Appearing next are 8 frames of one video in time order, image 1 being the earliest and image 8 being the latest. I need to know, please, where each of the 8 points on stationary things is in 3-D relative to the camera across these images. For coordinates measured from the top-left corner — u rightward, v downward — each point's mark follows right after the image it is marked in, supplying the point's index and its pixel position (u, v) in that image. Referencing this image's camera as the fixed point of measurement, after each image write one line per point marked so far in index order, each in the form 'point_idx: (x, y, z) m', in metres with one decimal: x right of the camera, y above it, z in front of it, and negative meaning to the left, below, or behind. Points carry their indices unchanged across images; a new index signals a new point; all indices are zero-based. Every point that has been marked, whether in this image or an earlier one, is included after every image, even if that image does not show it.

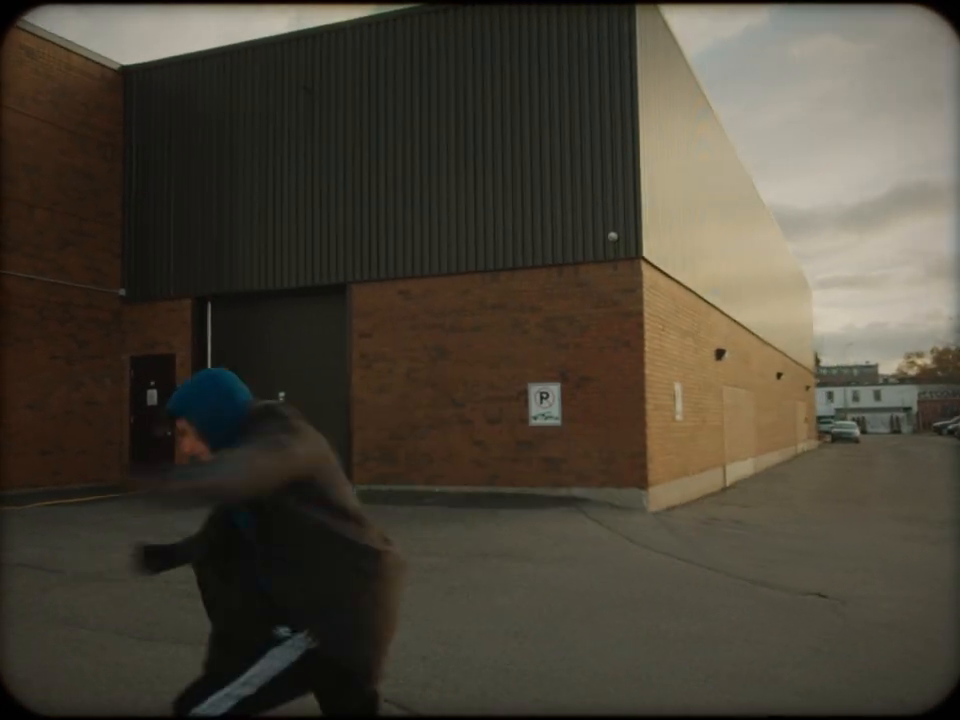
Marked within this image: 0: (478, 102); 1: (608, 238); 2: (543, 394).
0: (0.0, +4.3, +14.7) m
1: (+2.1, +1.9, +13.8) m
2: (+1.1, -0.5, +14.0) m
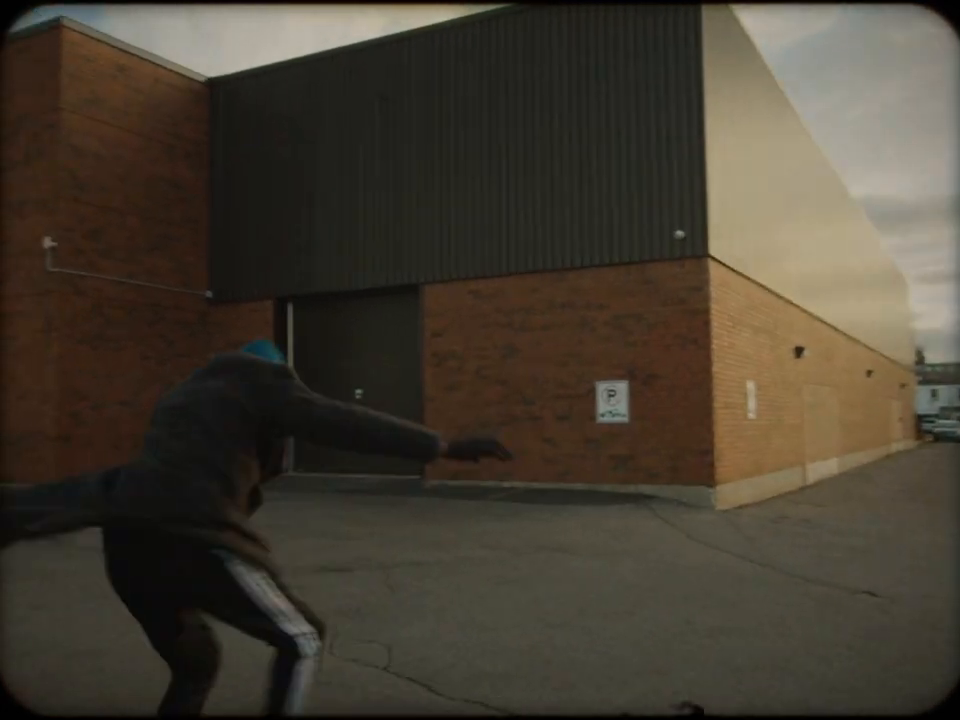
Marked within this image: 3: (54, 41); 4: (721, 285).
0: (+1.1, +4.3, +14.8) m
1: (+3.1, +1.9, +13.7) m
2: (+2.2, -0.5, +14.0) m
3: (-7.2, +5.4, +14.6) m
4: (+4.0, +1.2, +14.2) m
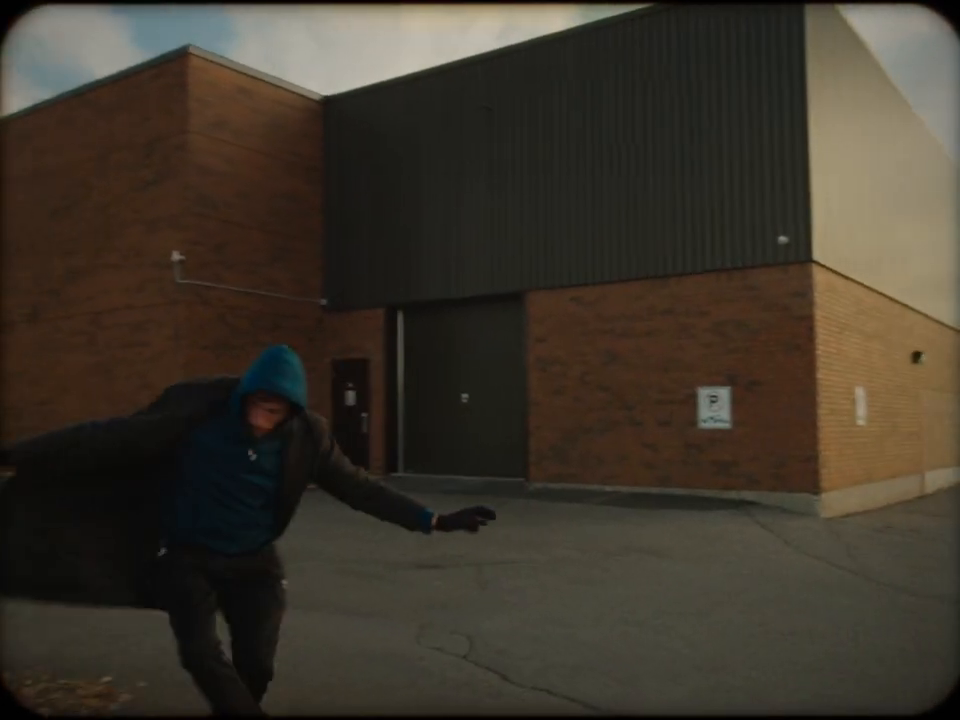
0: (+2.9, +4.2, +14.9) m
1: (+4.7, +1.8, +13.6) m
2: (+3.8, -0.6, +14.0) m
3: (-5.4, +5.3, +15.8) m
4: (+5.6, +1.1, +13.9) m
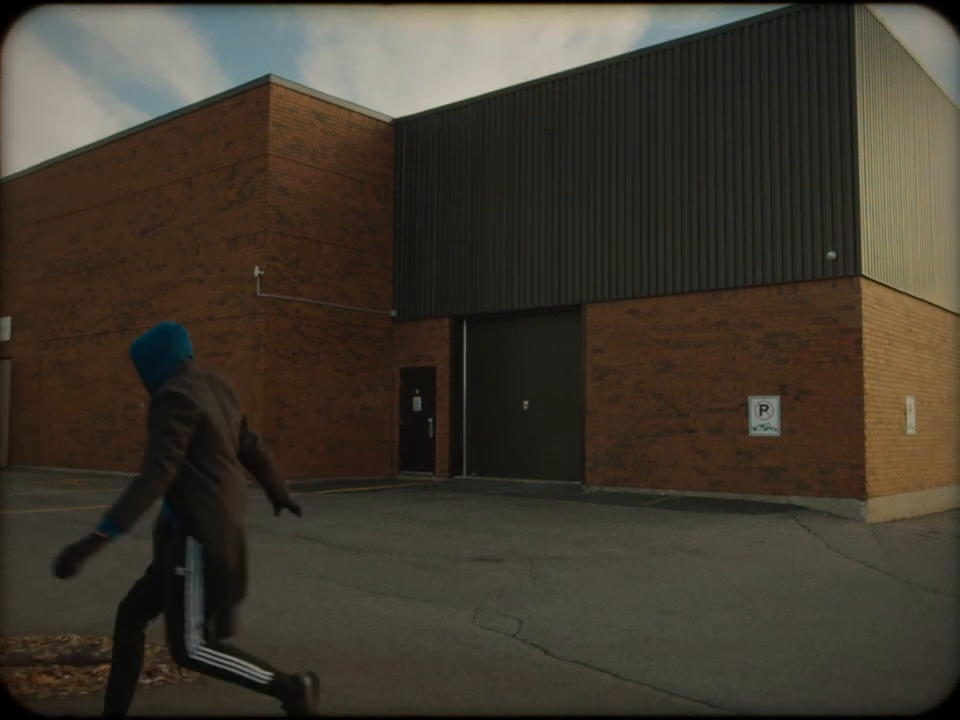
0: (+3.9, +4.1, +15.5) m
1: (+5.6, +1.7, +14.0) m
2: (+4.7, -0.8, +14.5) m
3: (-4.2, +5.2, +17.1) m
4: (+6.5, +1.0, +14.3) m
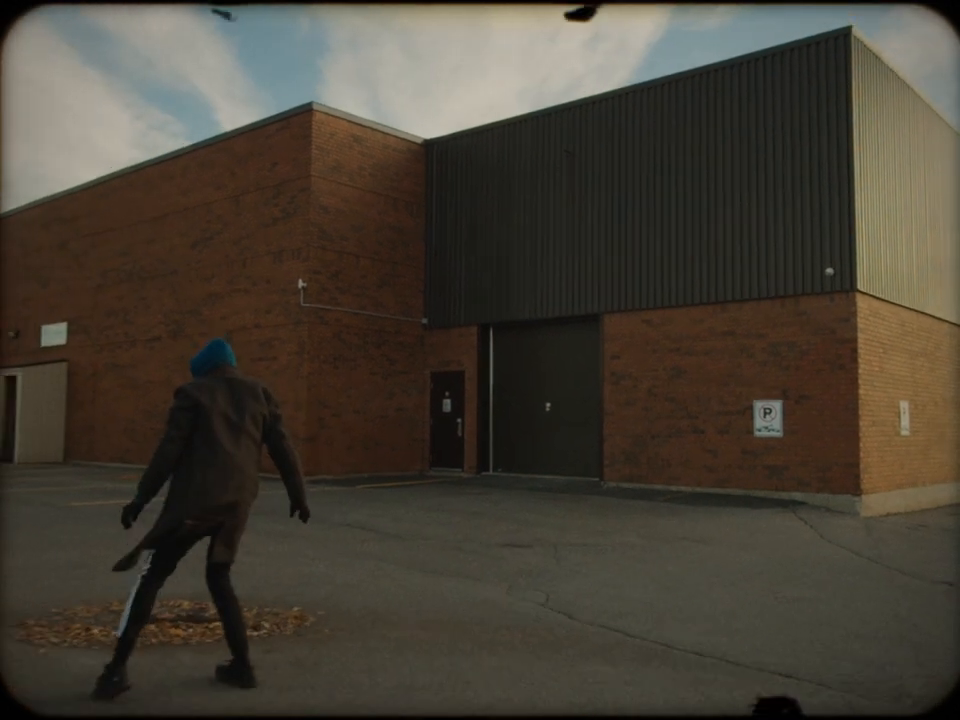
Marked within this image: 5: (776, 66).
0: (+4.5, +3.9, +16.9) m
1: (+6.1, +1.5, +15.3) m
2: (+5.2, -0.9, +15.9) m
3: (-3.7, +5.1, +18.6) m
4: (+7.0, +0.8, +15.6) m
5: (+5.5, +5.4, +16.1) m
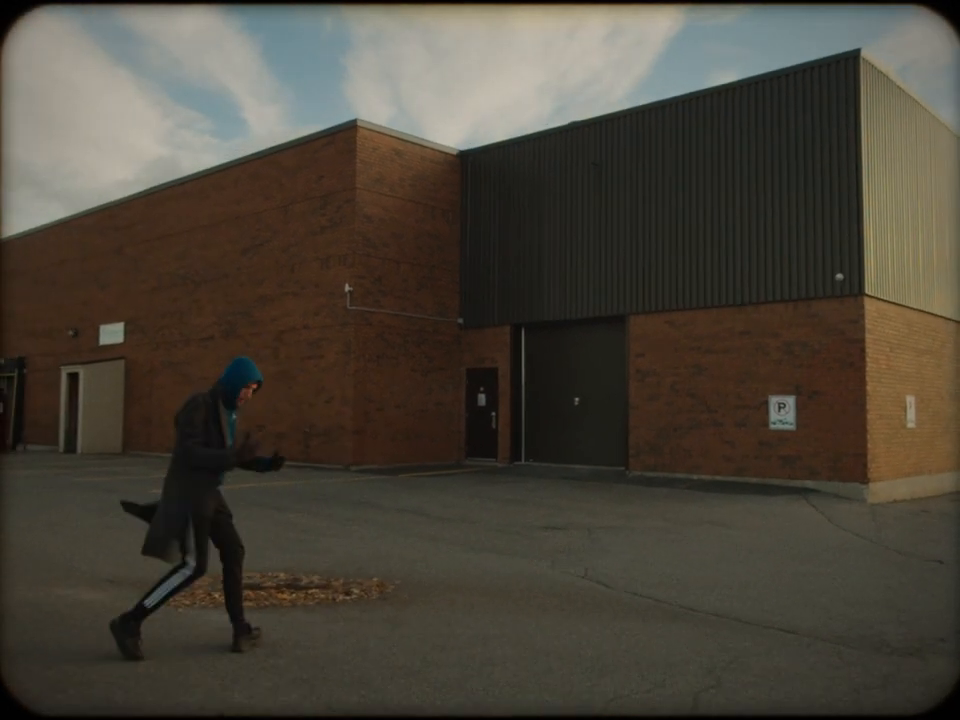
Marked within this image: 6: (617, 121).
0: (+5.2, +4.0, +18.1) m
1: (+6.8, +1.6, +16.6) m
2: (+5.9, -0.9, +17.2) m
3: (-2.9, +5.1, +20.0) m
4: (+7.7, +0.9, +16.8) m
5: (+6.2, +5.5, +17.3) m
6: (+3.1, +5.5, +19.9) m
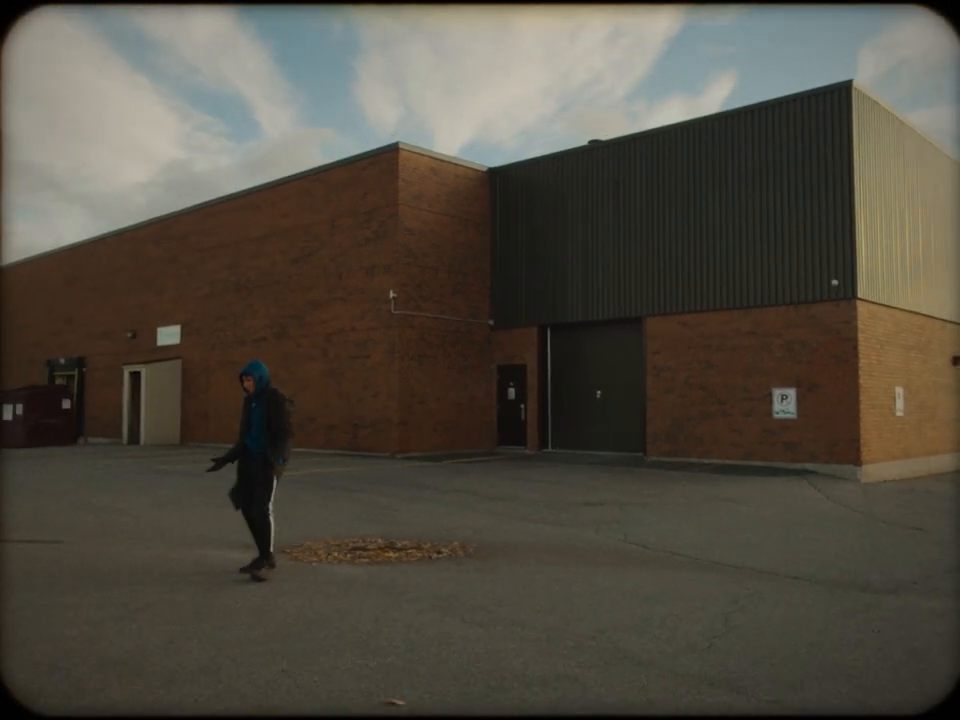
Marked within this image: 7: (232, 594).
0: (+5.9, +4.0, +20.3) m
1: (+7.6, +1.6, +18.8) m
2: (+6.8, -0.8, +19.4) m
3: (-2.2, +5.1, +22.1) m
4: (+8.5, +0.9, +19.0) m
5: (+6.9, +5.5, +19.4) m
6: (+3.9, +5.6, +22.0) m
7: (-2.5, -2.4, +8.9) m
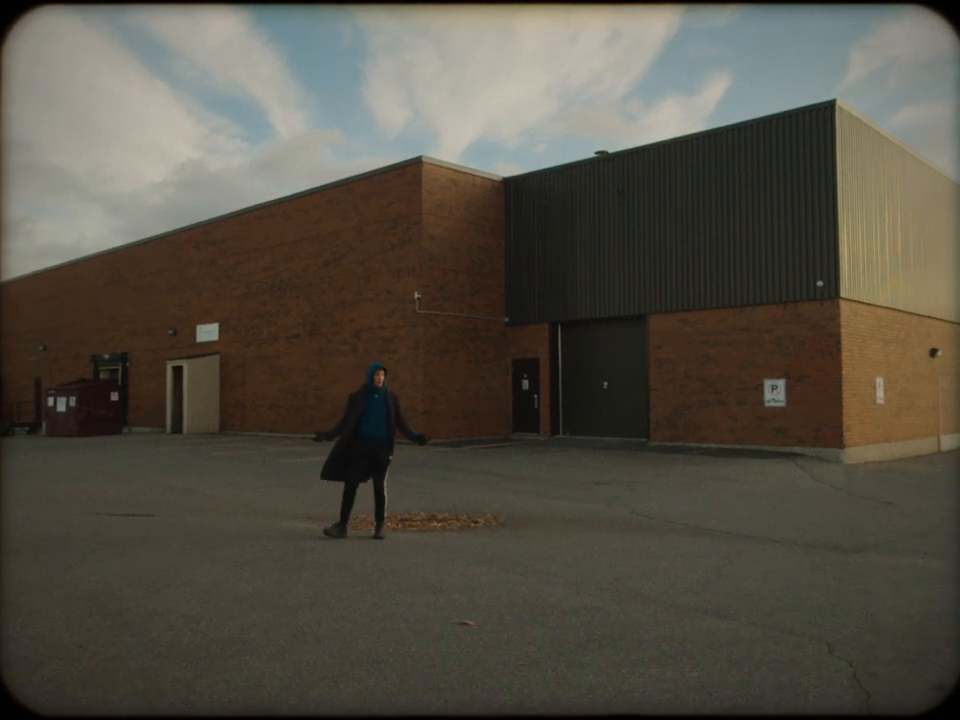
0: (+6.4, +4.2, +22.2) m
1: (+8.0, +1.8, +20.8) m
2: (+7.2, -0.7, +21.4) m
3: (-1.7, +5.3, +24.1) m
4: (+9.0, +1.1, +21.0) m
5: (+7.4, +5.7, +21.4) m
6: (+4.3, +5.7, +24.0) m
7: (-2.1, -2.5, +11.0) m
